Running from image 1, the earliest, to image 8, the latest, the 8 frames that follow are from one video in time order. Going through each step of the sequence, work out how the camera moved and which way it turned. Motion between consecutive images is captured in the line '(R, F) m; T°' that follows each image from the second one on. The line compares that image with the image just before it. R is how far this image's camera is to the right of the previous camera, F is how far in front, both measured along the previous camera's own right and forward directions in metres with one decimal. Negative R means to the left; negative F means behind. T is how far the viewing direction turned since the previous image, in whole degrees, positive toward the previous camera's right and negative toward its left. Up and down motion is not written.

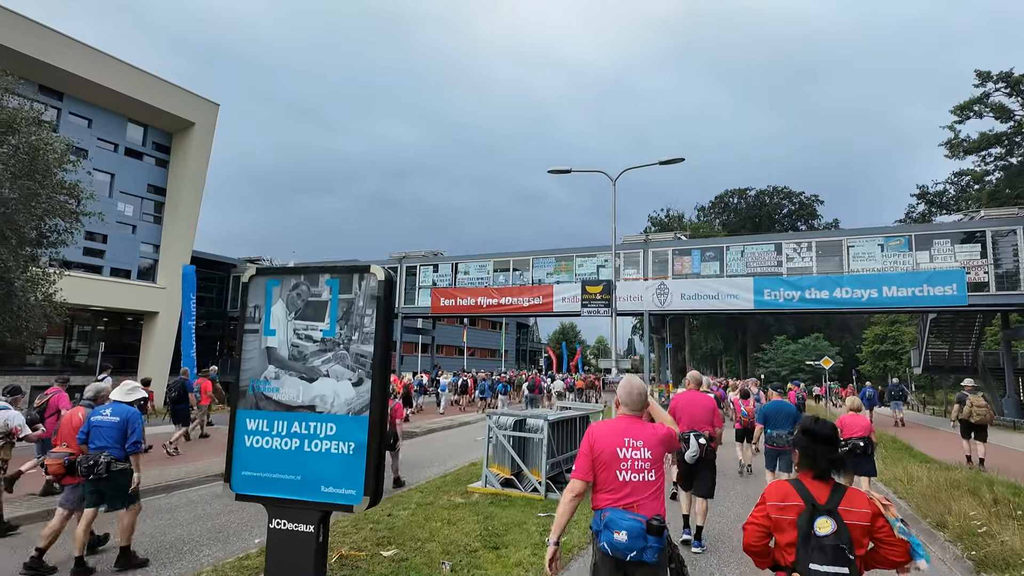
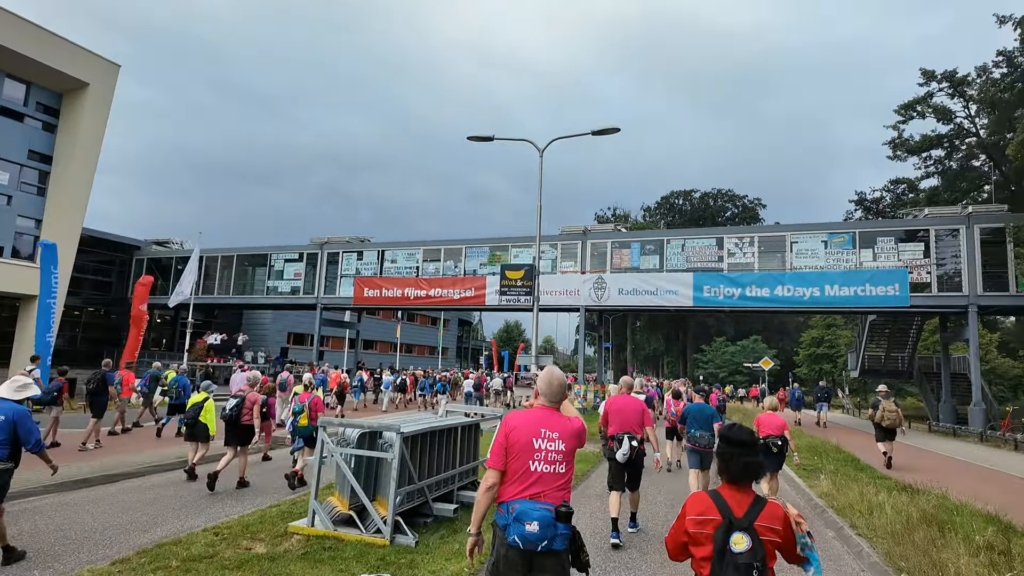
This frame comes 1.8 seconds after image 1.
(+1.1, +2.3) m; +5°
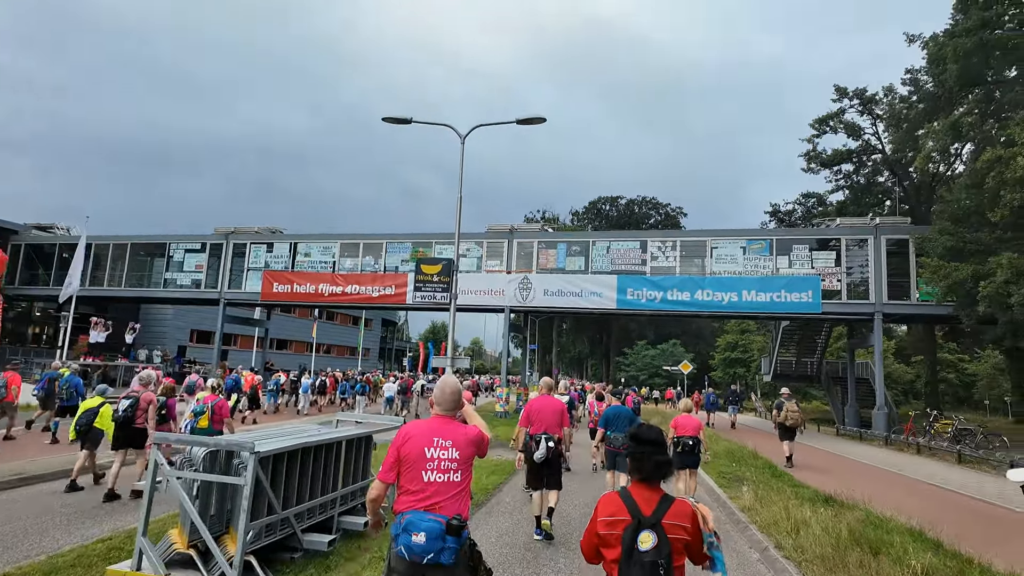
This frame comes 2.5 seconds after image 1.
(+0.3, +1.0) m; +7°
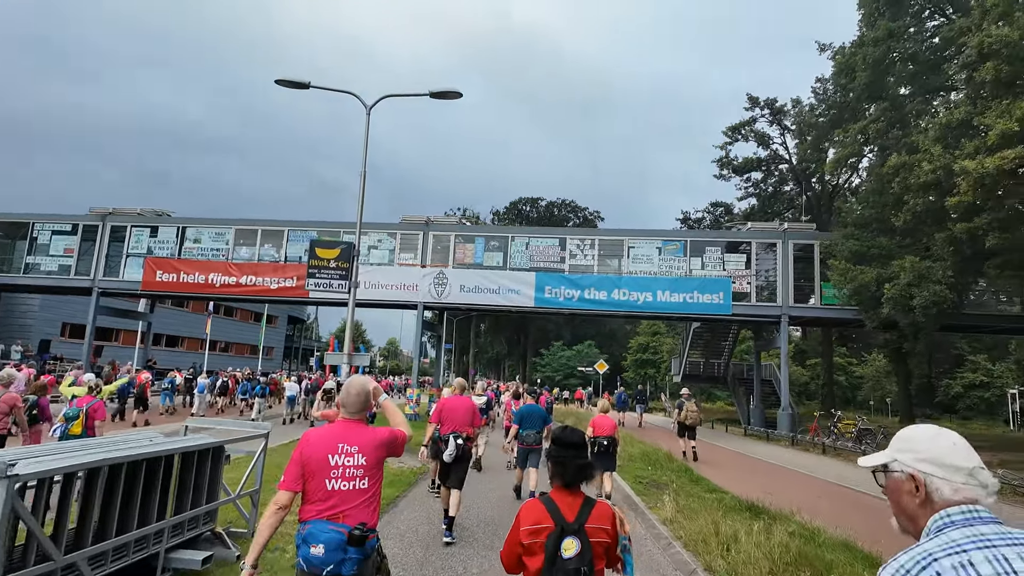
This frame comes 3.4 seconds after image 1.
(+0.2, +1.2) m; +8°
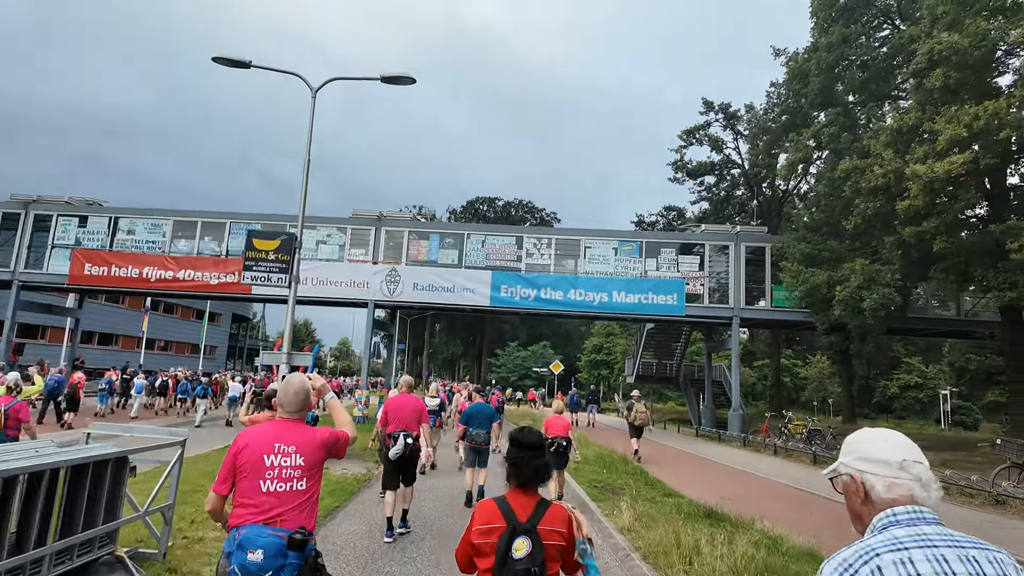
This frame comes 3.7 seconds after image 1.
(0.0, +0.5) m; +4°
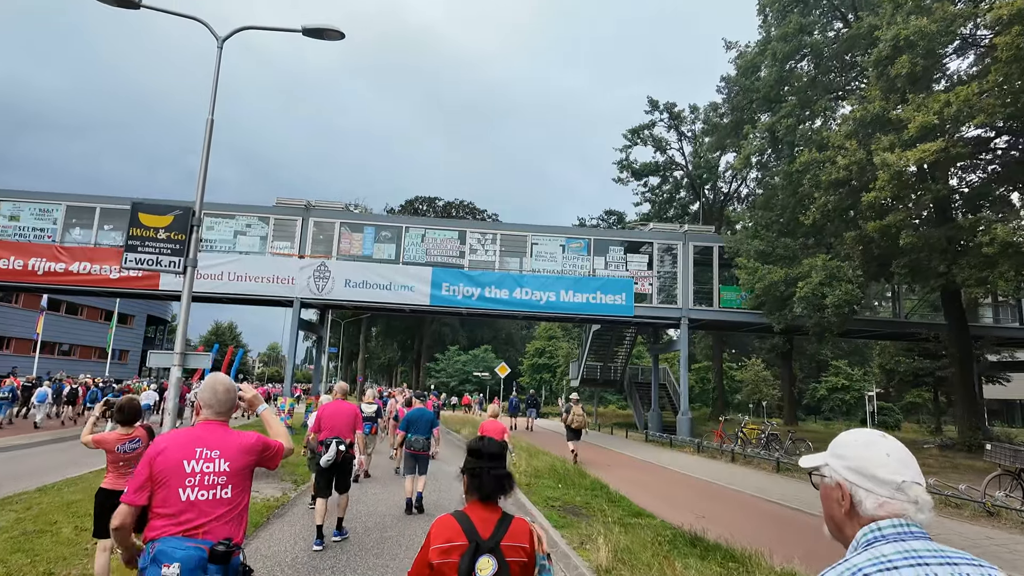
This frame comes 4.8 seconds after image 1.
(-0.1, +1.5) m; +6°
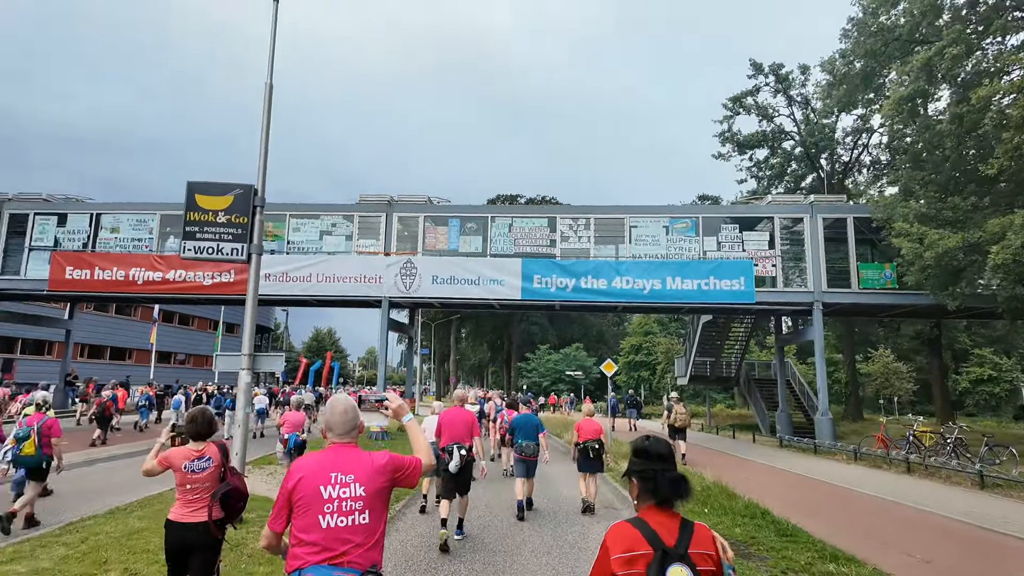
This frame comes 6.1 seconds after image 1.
(-0.5, +1.9) m; -8°
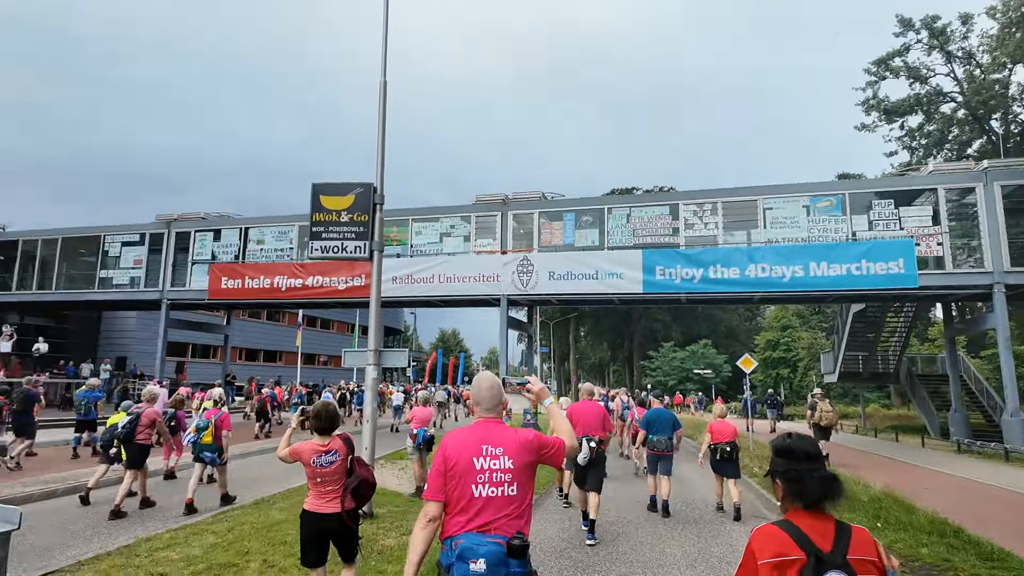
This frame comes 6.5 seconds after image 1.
(-0.1, +0.5) m; -11°
